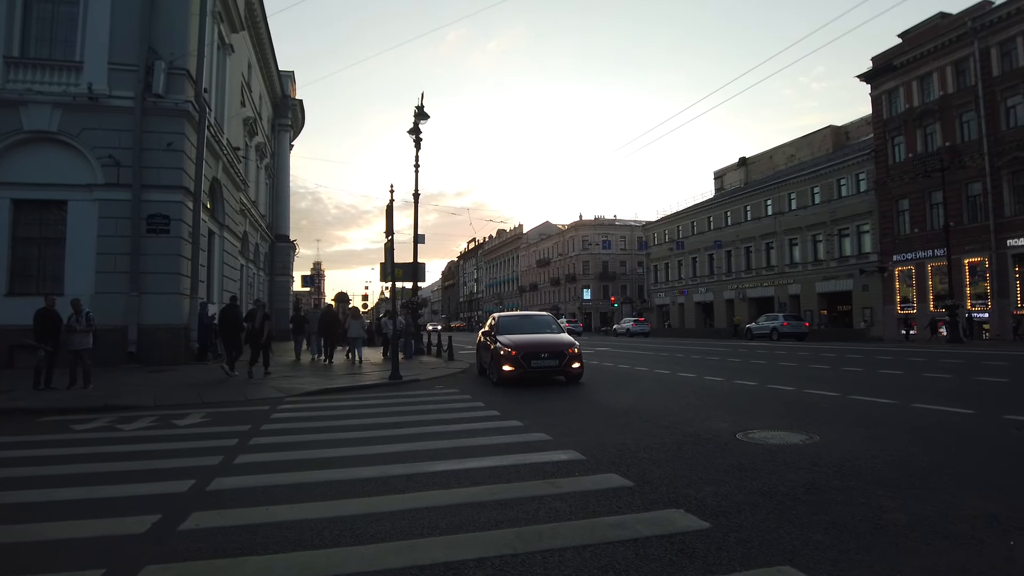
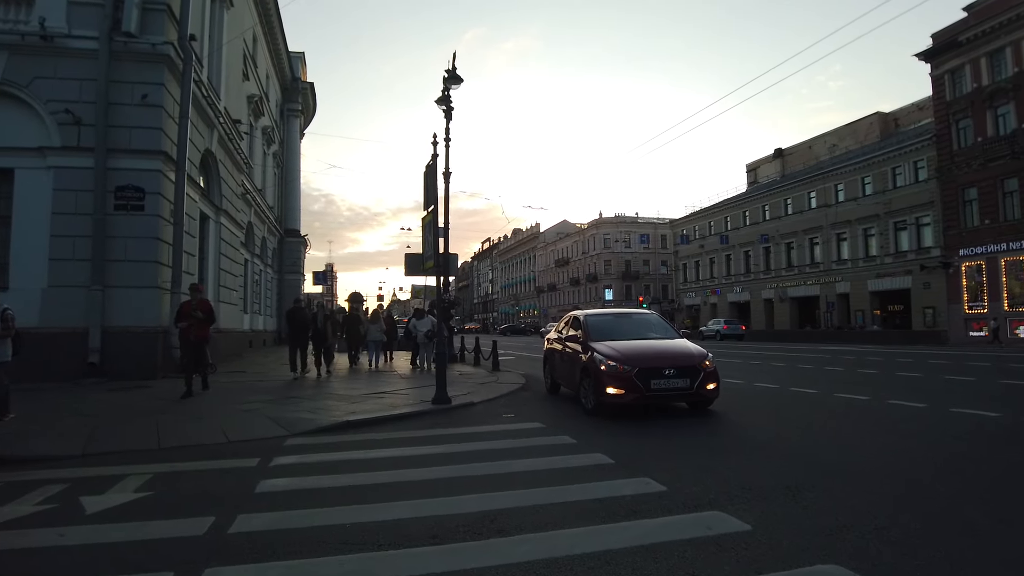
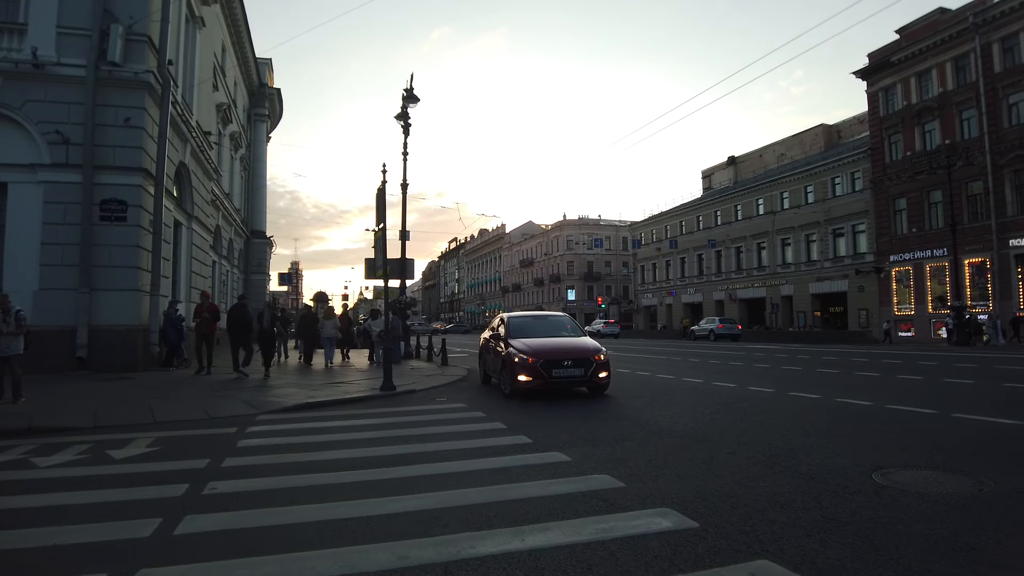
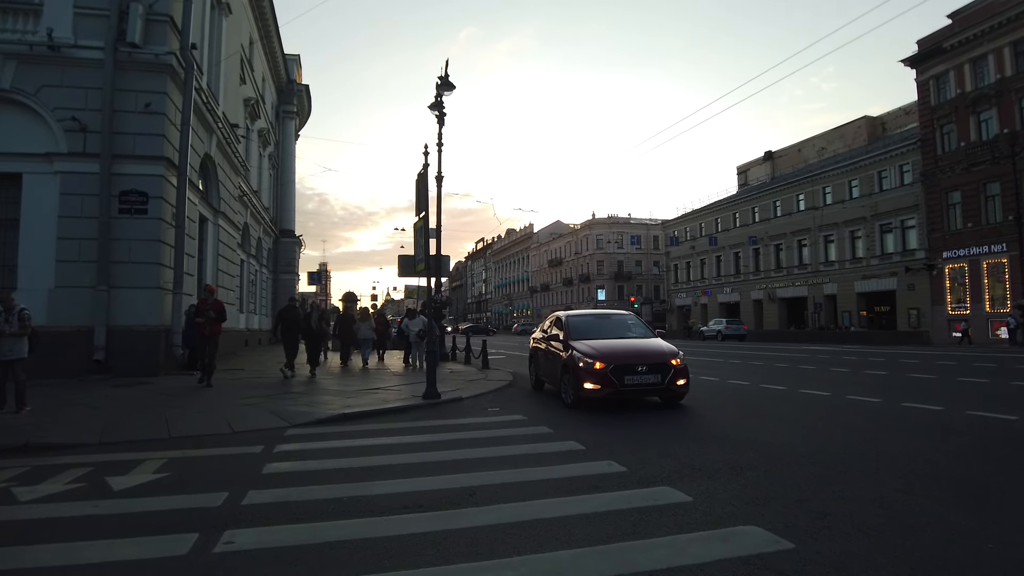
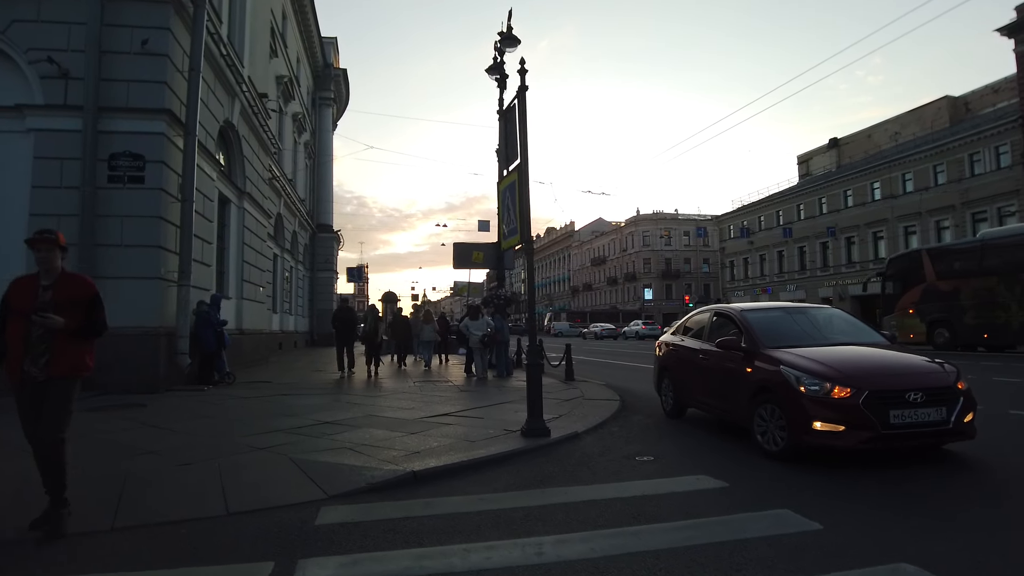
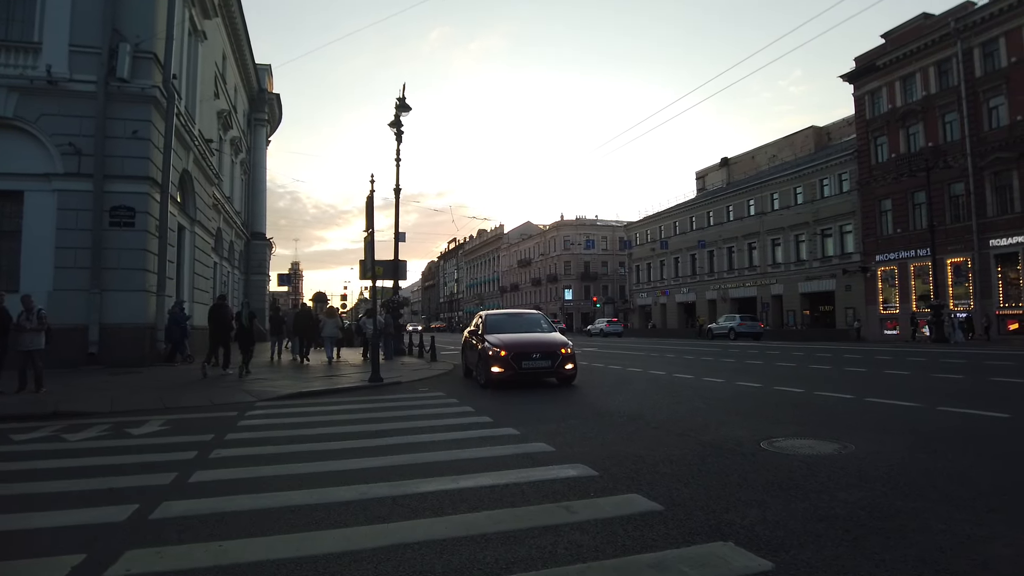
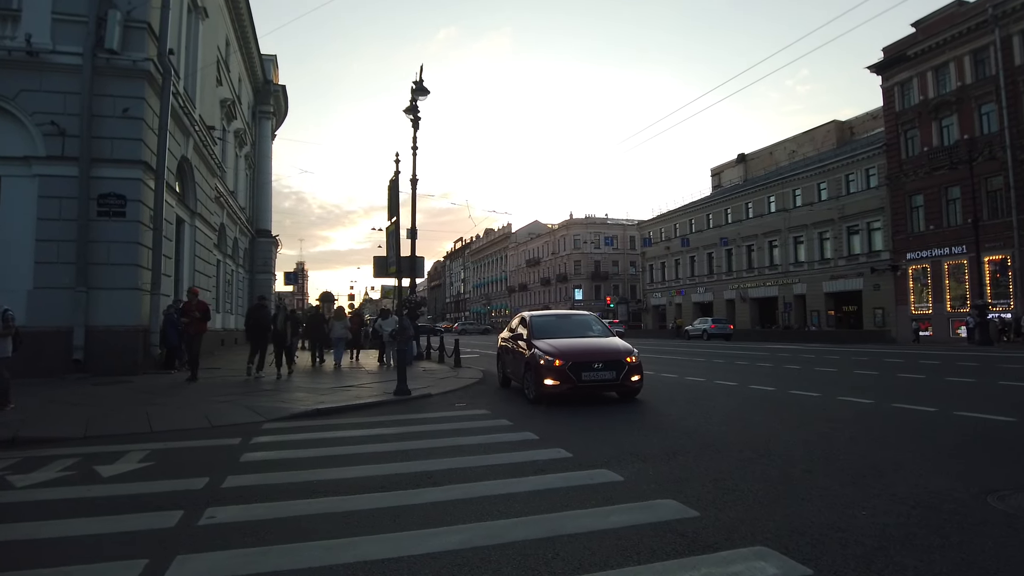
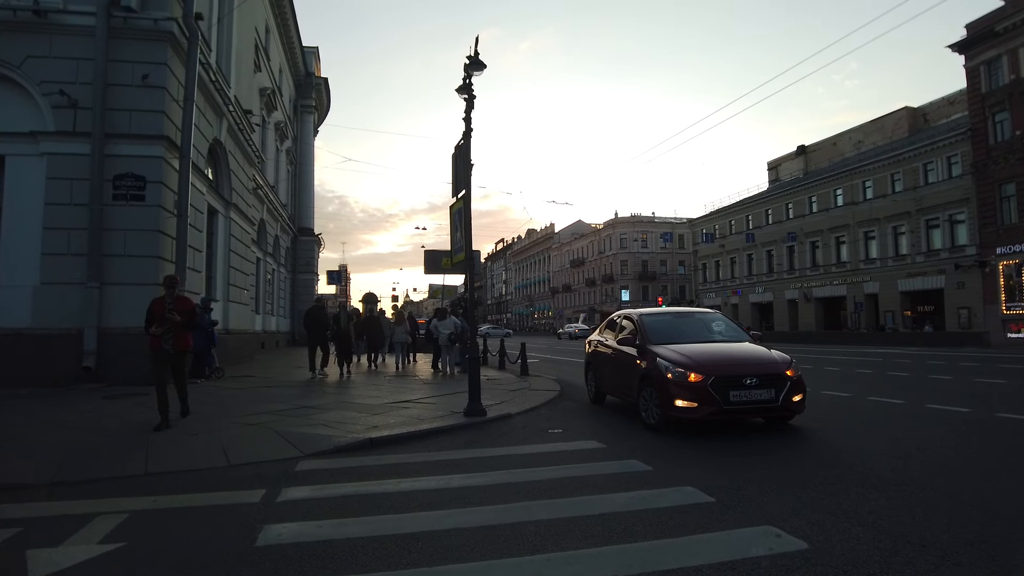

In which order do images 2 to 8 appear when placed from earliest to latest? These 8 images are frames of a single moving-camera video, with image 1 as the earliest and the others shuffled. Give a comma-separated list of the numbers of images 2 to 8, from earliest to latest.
6, 3, 7, 4, 2, 8, 5
